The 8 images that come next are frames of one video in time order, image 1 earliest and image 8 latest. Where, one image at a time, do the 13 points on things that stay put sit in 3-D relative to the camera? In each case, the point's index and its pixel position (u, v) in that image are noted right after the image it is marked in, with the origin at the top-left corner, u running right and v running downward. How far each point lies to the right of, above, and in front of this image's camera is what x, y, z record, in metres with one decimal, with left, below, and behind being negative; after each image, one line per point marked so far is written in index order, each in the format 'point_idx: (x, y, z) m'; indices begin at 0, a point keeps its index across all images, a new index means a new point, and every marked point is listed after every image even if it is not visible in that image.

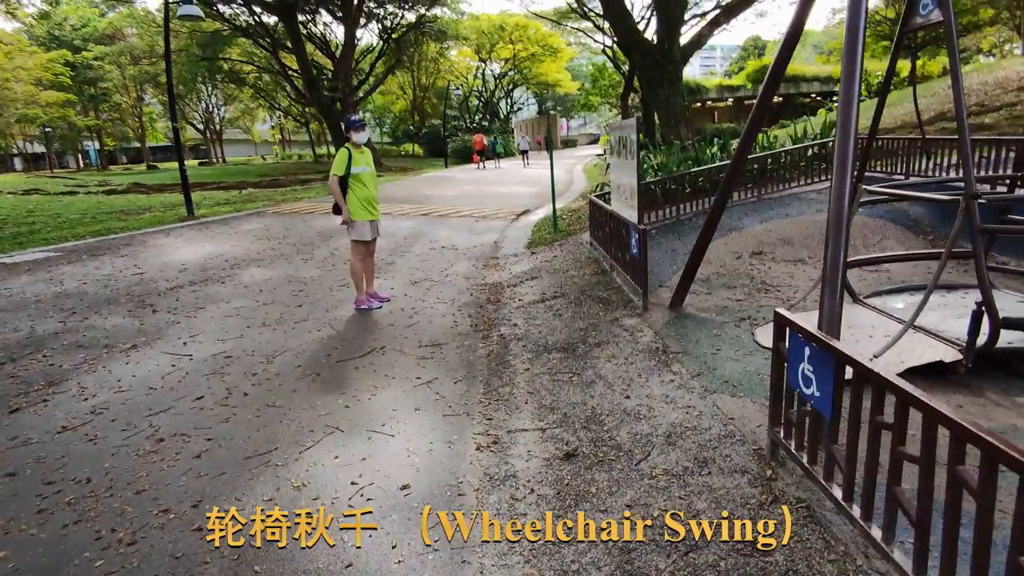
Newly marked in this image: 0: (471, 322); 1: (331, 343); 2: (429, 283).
0: (-0.4, -0.3, +5.4) m
1: (-1.5, -0.5, +5.1) m
2: (-1.0, +0.1, +7.1) m
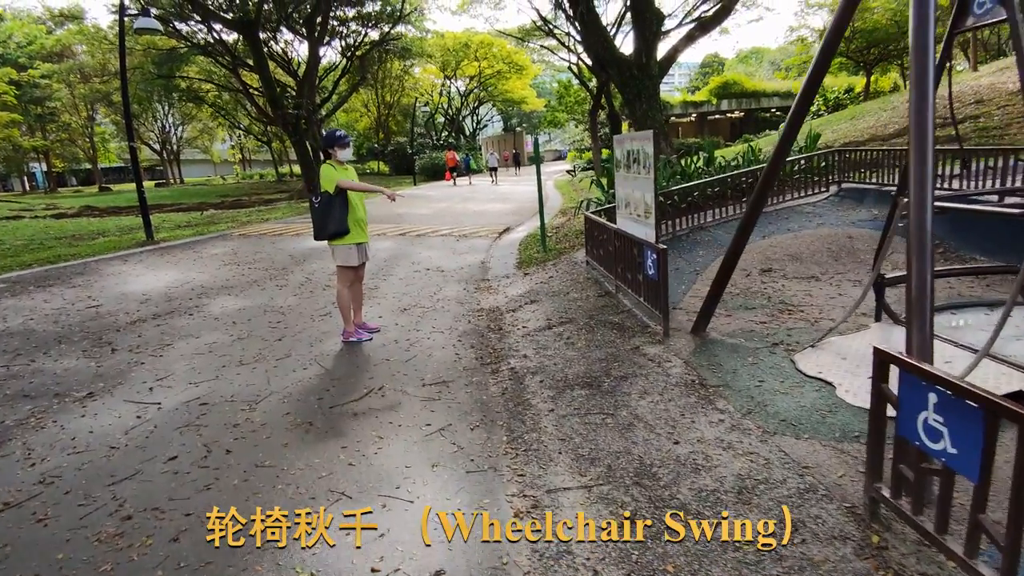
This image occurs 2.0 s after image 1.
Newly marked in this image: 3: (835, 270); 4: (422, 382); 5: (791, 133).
0: (-0.3, -0.6, +5.0) m
1: (-1.5, -0.7, +4.5) m
2: (-1.0, -0.2, +6.6) m
3: (+3.4, +0.2, +6.2) m
4: (-0.7, -0.7, +4.4) m
5: (+2.1, +1.1, +4.1) m
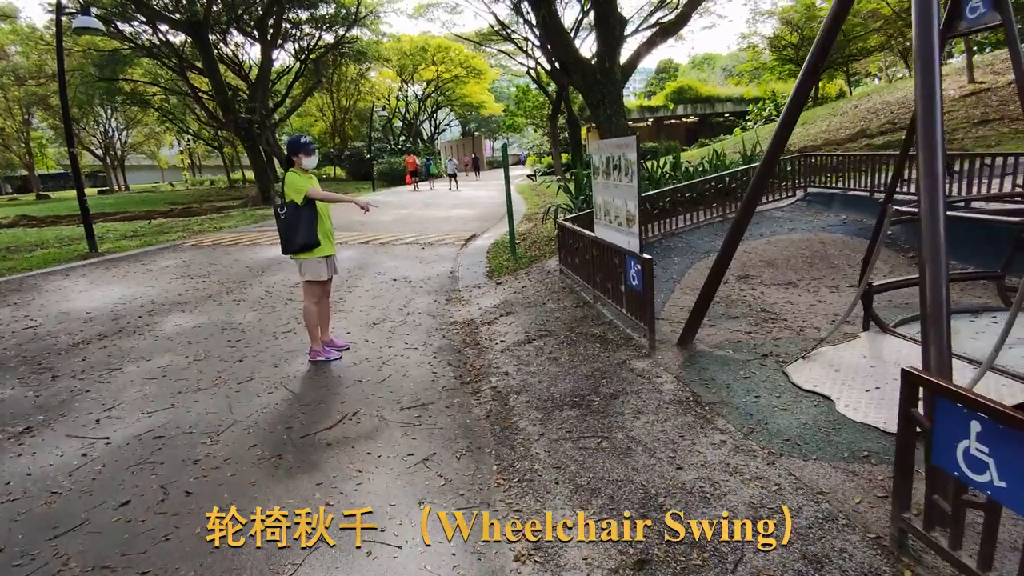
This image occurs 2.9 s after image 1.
0: (-0.5, -0.7, +4.7) m
1: (-1.6, -0.9, +4.2) m
2: (-1.3, -0.4, +6.3) m
3: (+3.1, +0.1, +6.1) m
4: (-0.8, -0.8, +4.1) m
5: (+1.9, +1.1, +4.0) m
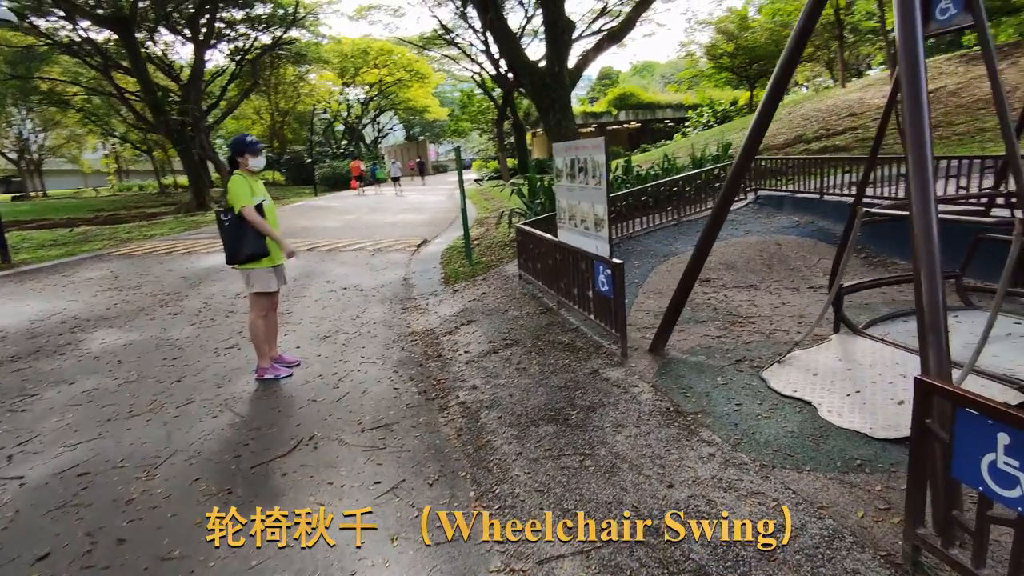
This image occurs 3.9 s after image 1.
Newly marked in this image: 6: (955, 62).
0: (-0.7, -0.8, +4.4) m
1: (-1.8, -0.9, +3.8) m
2: (-1.7, -0.5, +5.9) m
3: (+2.7, +0.1, +6.2) m
4: (-1.0, -0.9, +3.8) m
5: (+1.7, +1.0, +3.9) m
6: (+12.7, +6.5, +17.0) m
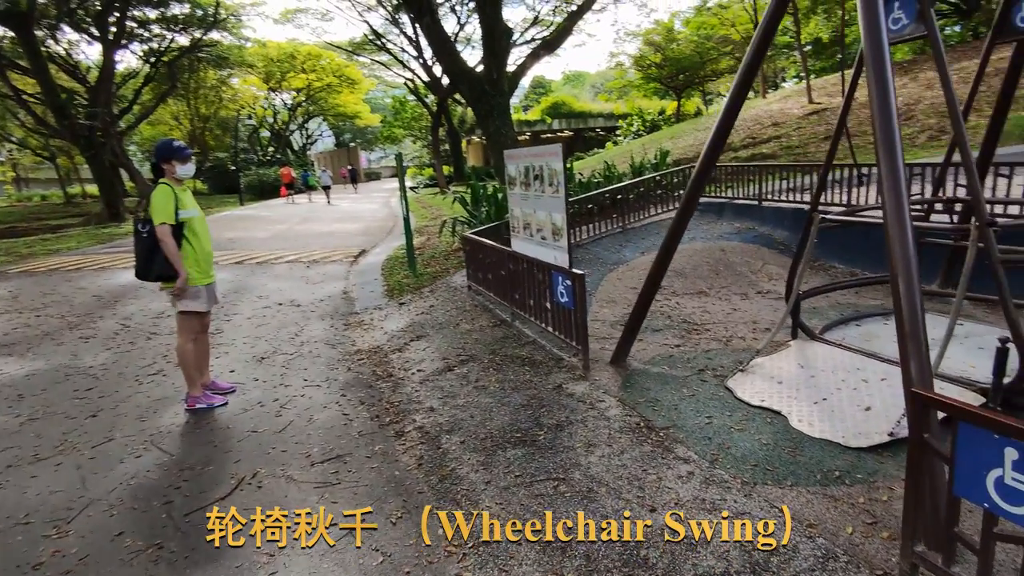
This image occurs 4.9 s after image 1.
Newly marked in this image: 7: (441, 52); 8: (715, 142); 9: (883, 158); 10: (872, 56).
0: (-1.0, -0.9, +4.1) m
1: (-2.0, -1.1, +3.4) m
2: (-2.1, -0.6, +5.5) m
3: (+2.2, 0.0, +6.2) m
4: (-1.2, -1.0, +3.5) m
5: (+1.4, +1.0, +3.9) m
6: (+10.8, +6.5, +18.2) m
7: (-1.5, +5.0, +12.6) m
8: (+1.4, +1.0, +3.9) m
9: (+1.6, +0.6, +2.6) m
10: (+1.6, +1.0, +2.7) m
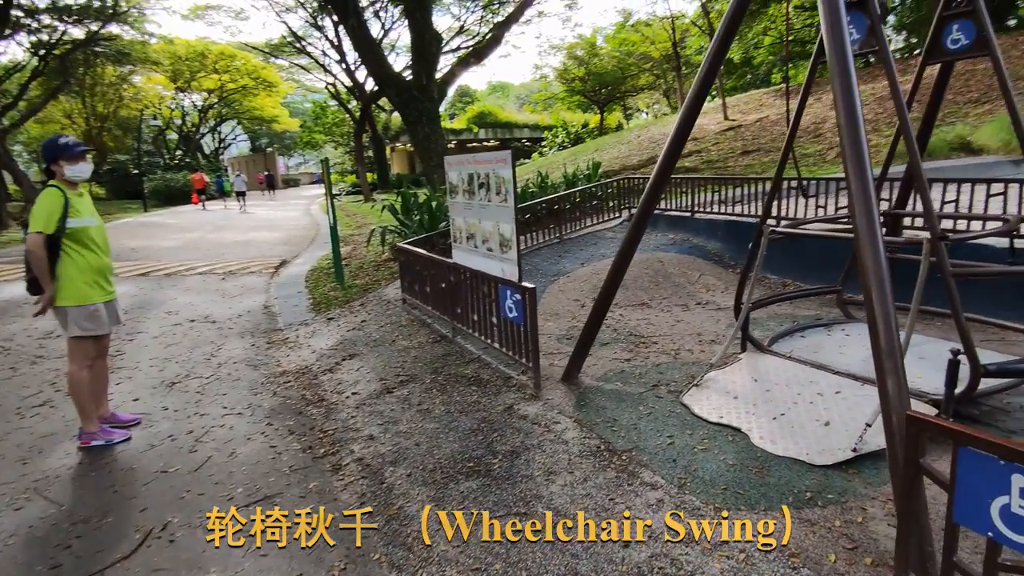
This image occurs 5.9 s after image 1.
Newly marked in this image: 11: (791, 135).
0: (-1.3, -1.0, +3.7) m
1: (-2.2, -1.2, +2.8) m
2: (-2.6, -0.8, +4.9) m
3: (+1.6, -0.1, +6.2) m
4: (-1.4, -1.1, +3.0) m
5: (+1.1, +0.9, +3.8) m
6: (+8.6, +6.2, +19.2) m
7: (-3.0, +4.8, +12.1) m
8: (+1.0, +0.9, +3.9) m
9: (+1.4, +0.5, +2.5) m
10: (+1.4, +1.0, +2.6) m
11: (+2.1, +1.1, +4.3) m
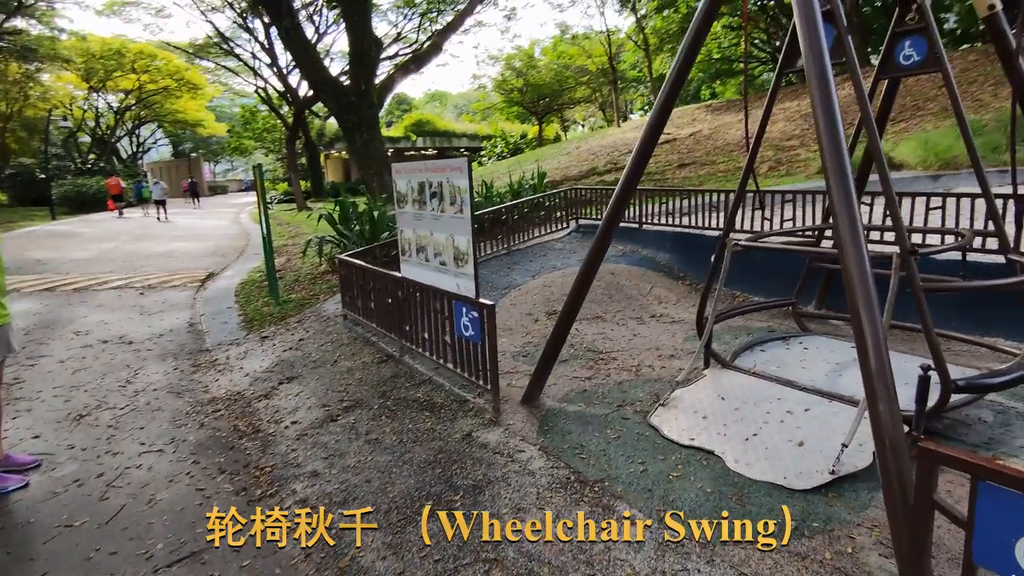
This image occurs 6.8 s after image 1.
0: (-1.5, -1.1, +3.3) m
1: (-2.3, -1.3, +2.3) m
2: (-3.0, -0.9, +4.4) m
3: (+1.0, -0.2, +6.1) m
4: (-1.6, -1.2, +2.6) m
5: (+0.8, +0.8, +3.7) m
6: (+6.6, +5.9, +19.9) m
7: (-4.1, +4.5, +11.6) m
8: (+0.8, +0.8, +3.7) m
9: (+1.3, +0.4, +2.4) m
10: (+1.3, +0.9, +2.5) m
11: (+1.7, +1.0, +4.2) m
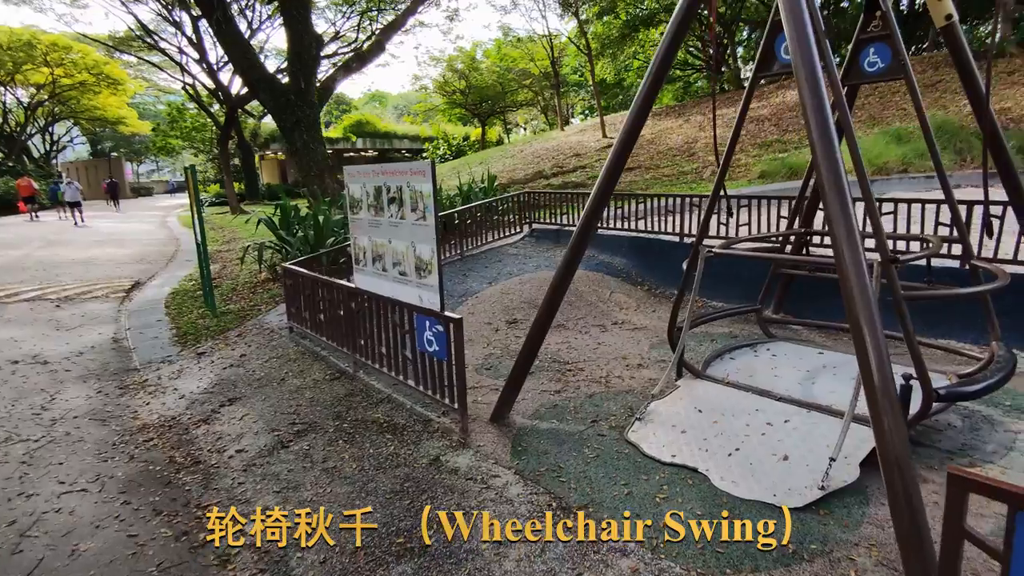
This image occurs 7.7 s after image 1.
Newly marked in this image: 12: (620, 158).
0: (-1.7, -1.2, +2.9) m
1: (-2.3, -1.4, +1.9) m
2: (-3.2, -1.0, +3.8) m
3: (+0.6, -0.3, +5.9) m
4: (-1.7, -1.3, +2.2) m
5: (+0.6, +0.7, +3.5) m
6: (+4.7, +5.9, +20.2) m
7: (-5.1, +4.4, +10.9) m
8: (+0.6, +0.7, +3.6) m
9: (+1.2, +0.4, +2.3) m
10: (+1.2, +0.9, +2.4) m
11: (+1.5, +1.0, +4.2) m
12: (+0.6, +0.8, +3.6) m
